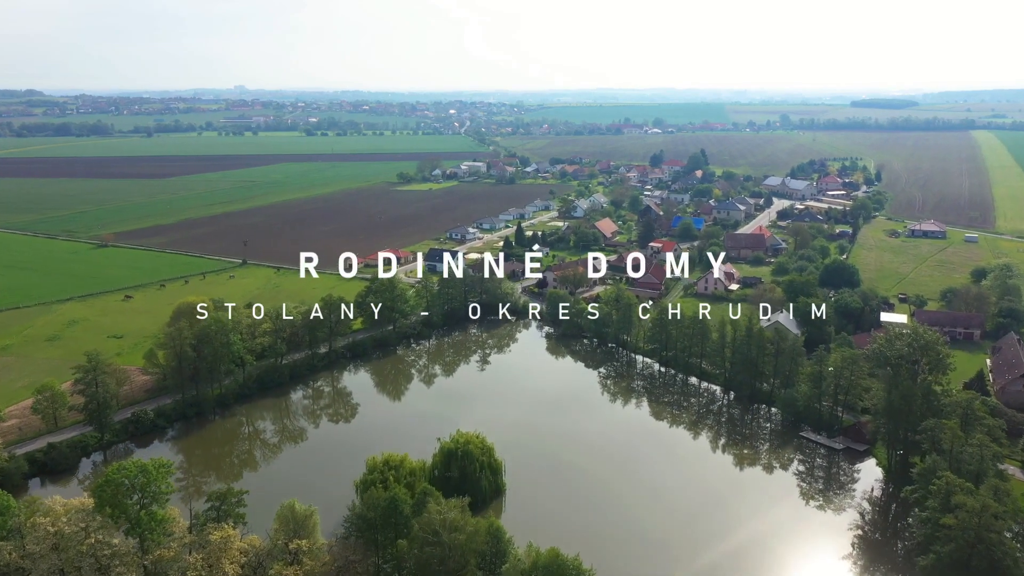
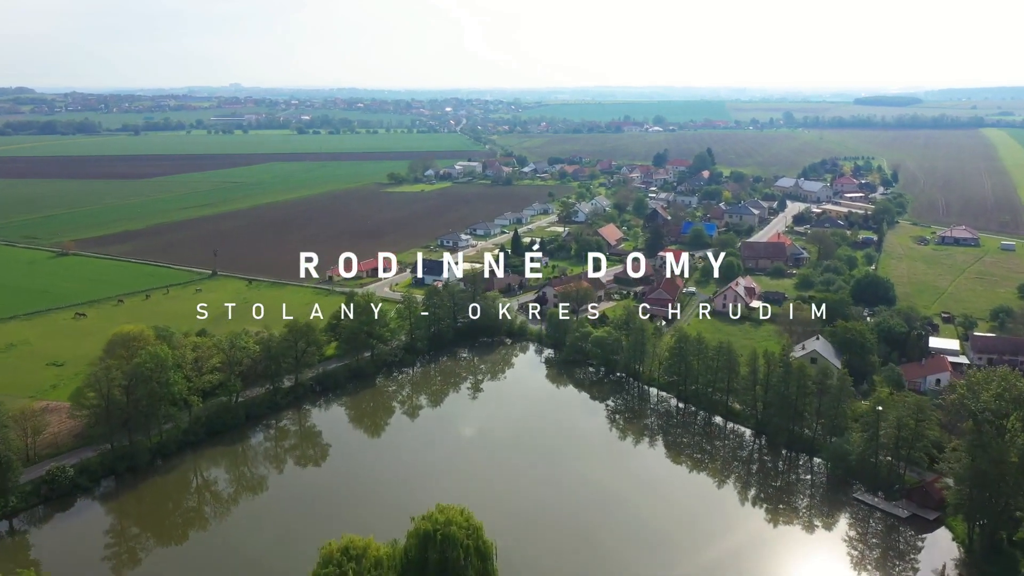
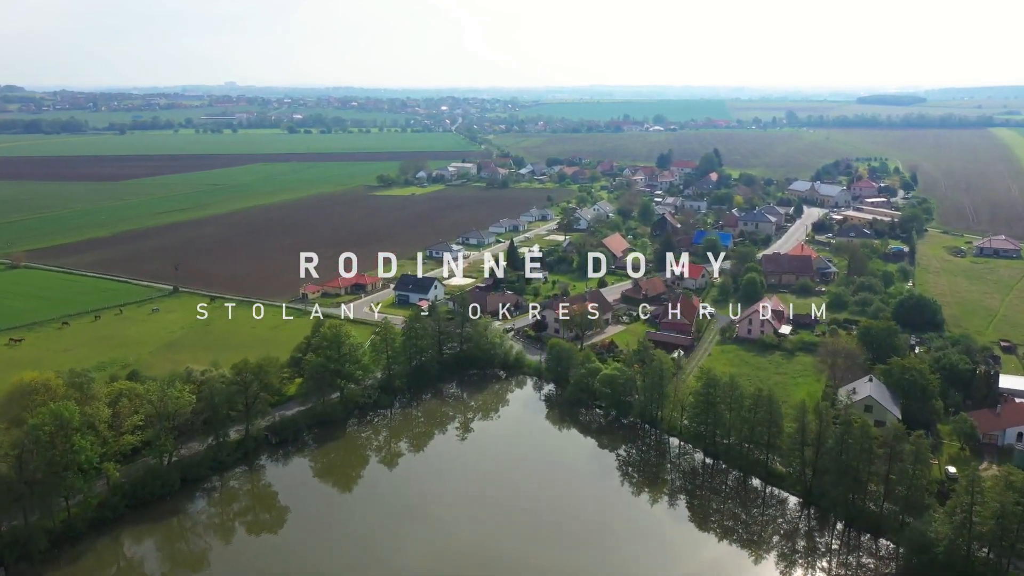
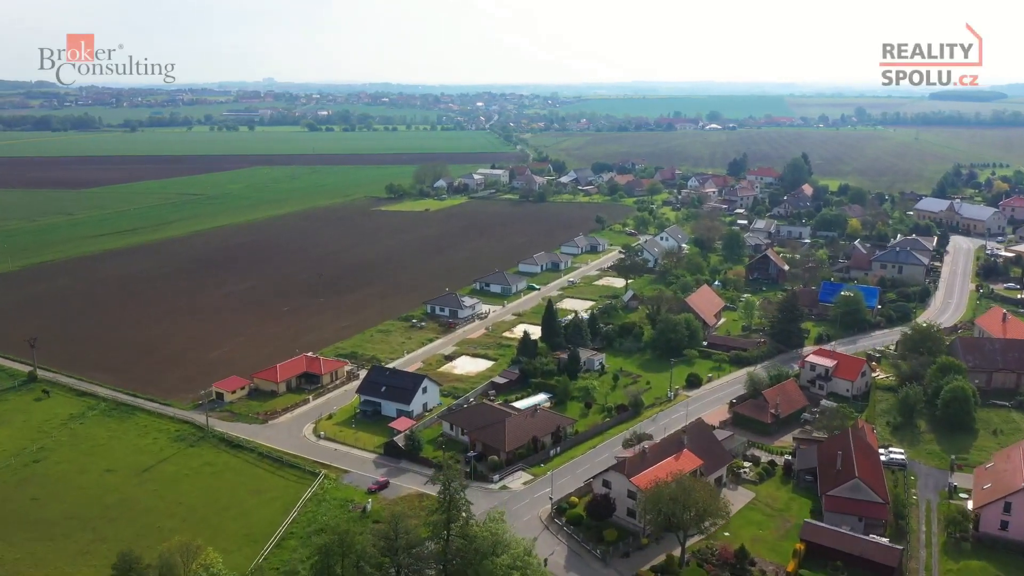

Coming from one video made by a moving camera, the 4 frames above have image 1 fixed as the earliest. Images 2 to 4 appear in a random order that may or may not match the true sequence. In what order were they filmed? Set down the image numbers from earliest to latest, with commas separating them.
2, 3, 4
